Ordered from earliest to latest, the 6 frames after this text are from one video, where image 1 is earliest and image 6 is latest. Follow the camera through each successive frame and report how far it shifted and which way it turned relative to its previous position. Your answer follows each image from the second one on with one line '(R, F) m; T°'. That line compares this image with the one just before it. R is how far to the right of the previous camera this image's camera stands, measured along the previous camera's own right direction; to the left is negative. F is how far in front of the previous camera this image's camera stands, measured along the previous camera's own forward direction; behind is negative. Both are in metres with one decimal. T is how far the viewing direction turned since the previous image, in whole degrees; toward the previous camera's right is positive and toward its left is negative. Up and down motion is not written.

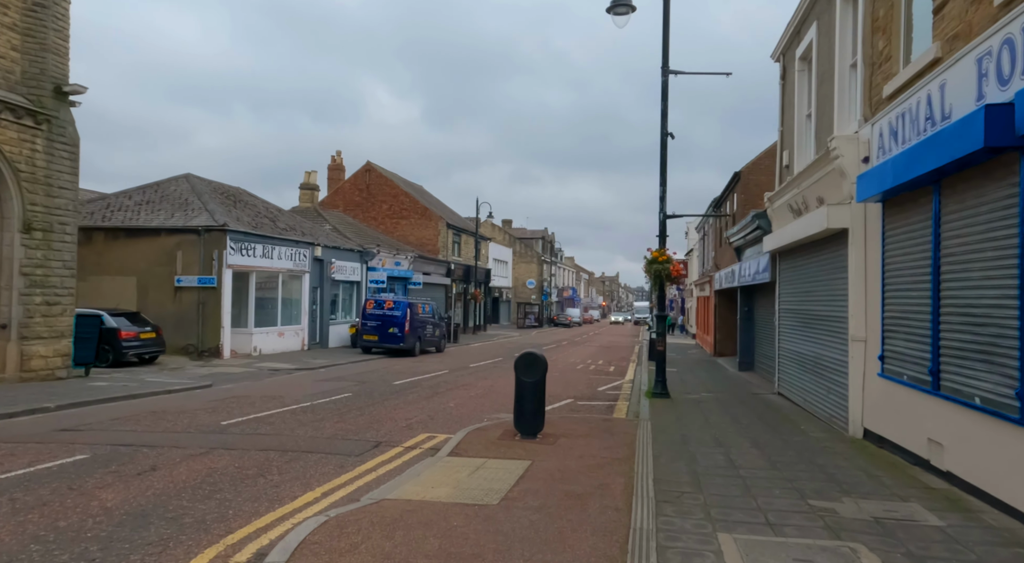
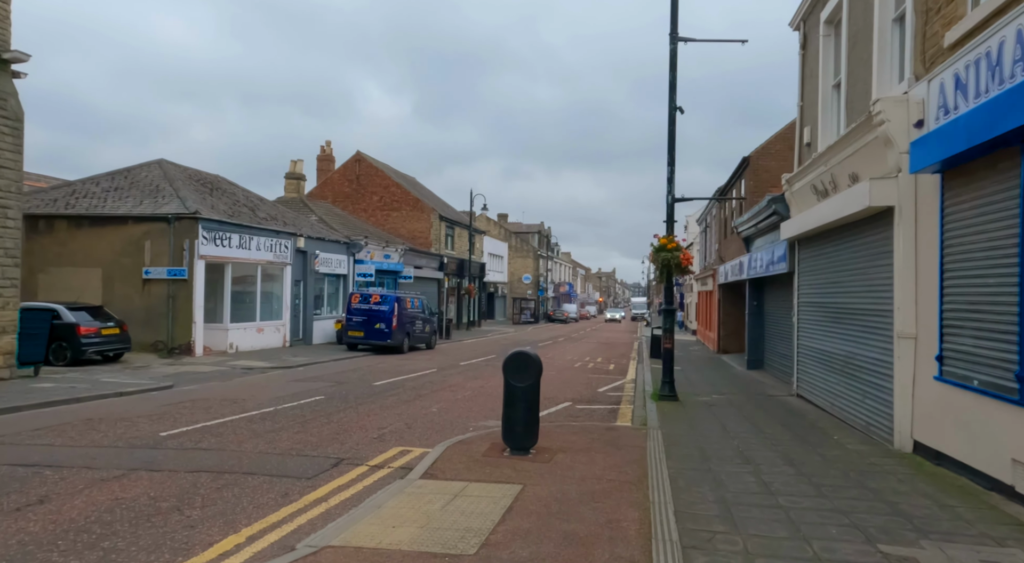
(+0.1, +1.4) m; 0°
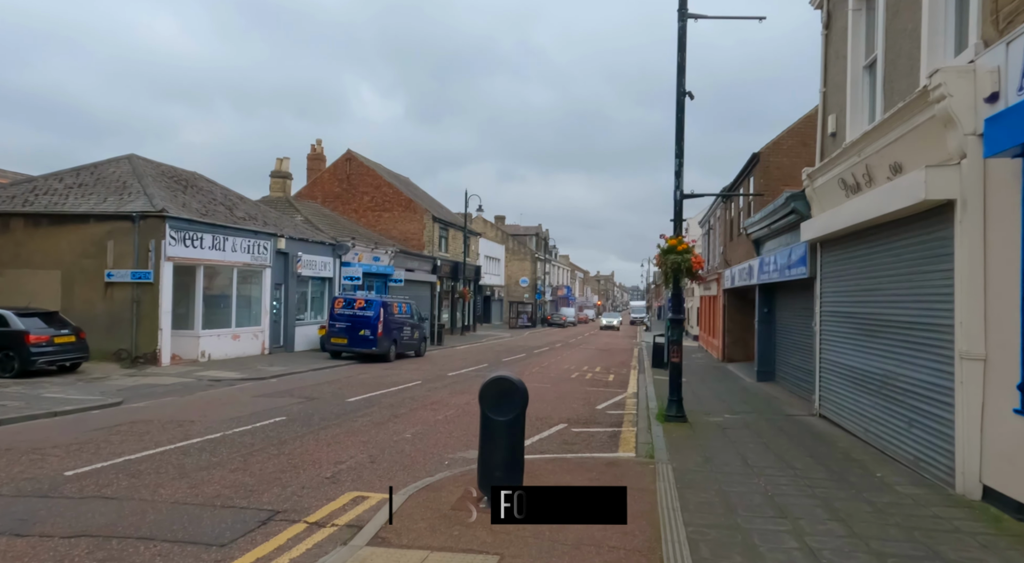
(+0.2, +1.4) m; 0°
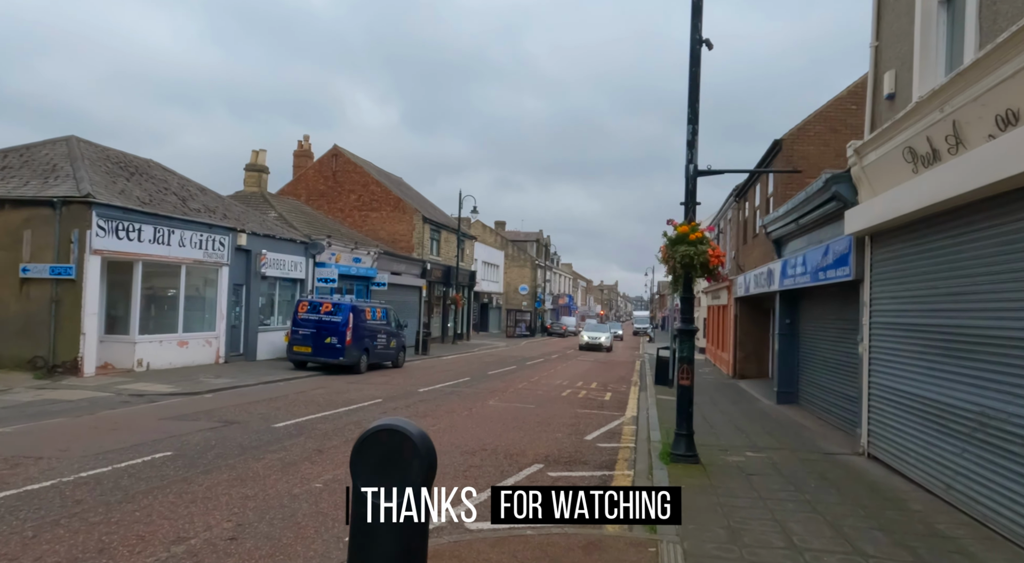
(+0.5, +2.5) m; 0°
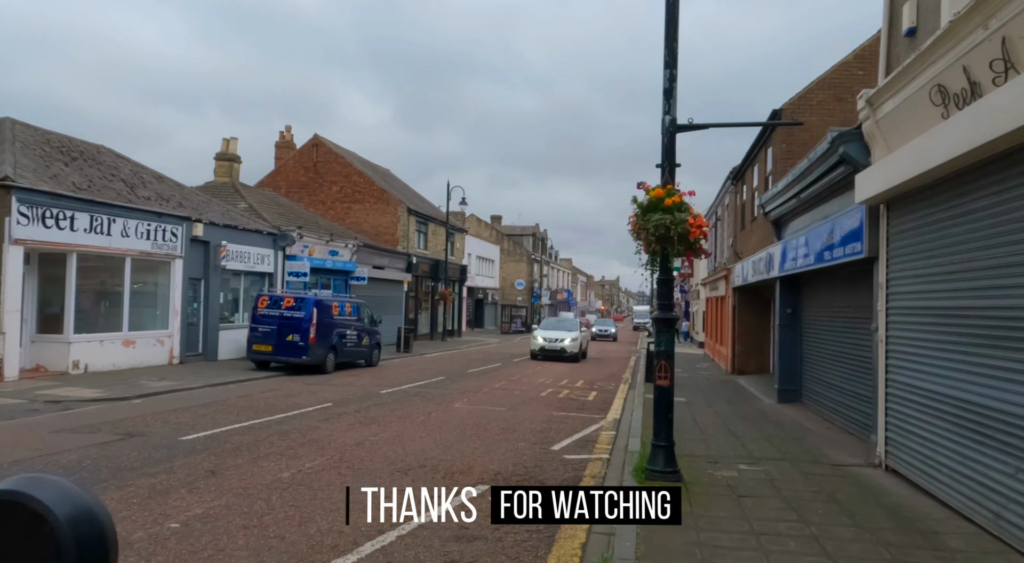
(+0.7, +1.6) m; 0°
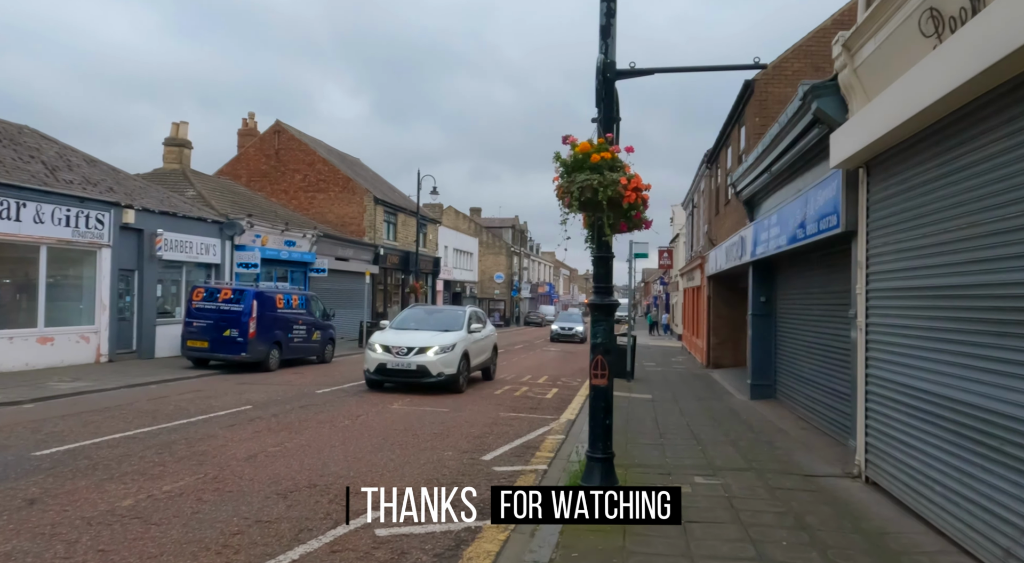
(+0.7, +1.3) m; +1°
